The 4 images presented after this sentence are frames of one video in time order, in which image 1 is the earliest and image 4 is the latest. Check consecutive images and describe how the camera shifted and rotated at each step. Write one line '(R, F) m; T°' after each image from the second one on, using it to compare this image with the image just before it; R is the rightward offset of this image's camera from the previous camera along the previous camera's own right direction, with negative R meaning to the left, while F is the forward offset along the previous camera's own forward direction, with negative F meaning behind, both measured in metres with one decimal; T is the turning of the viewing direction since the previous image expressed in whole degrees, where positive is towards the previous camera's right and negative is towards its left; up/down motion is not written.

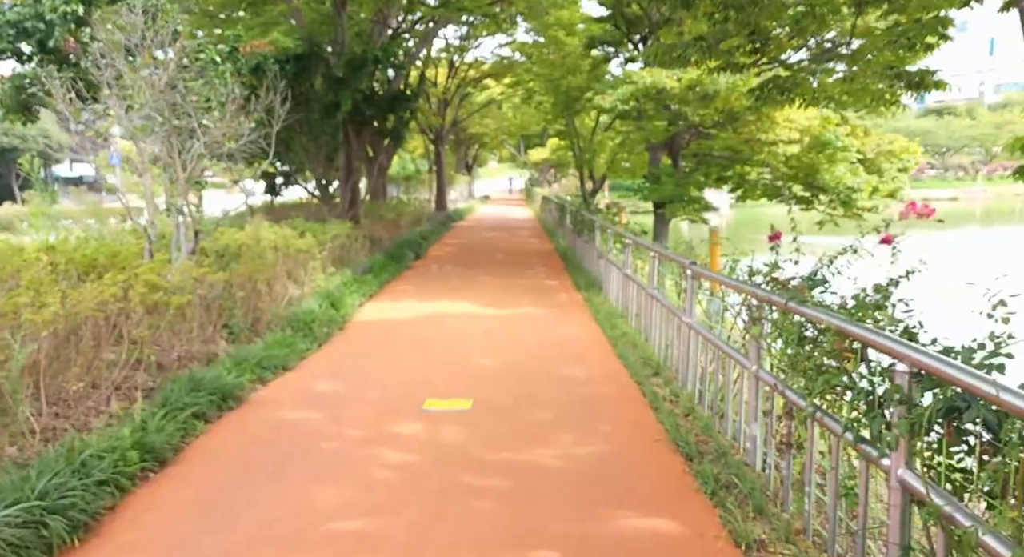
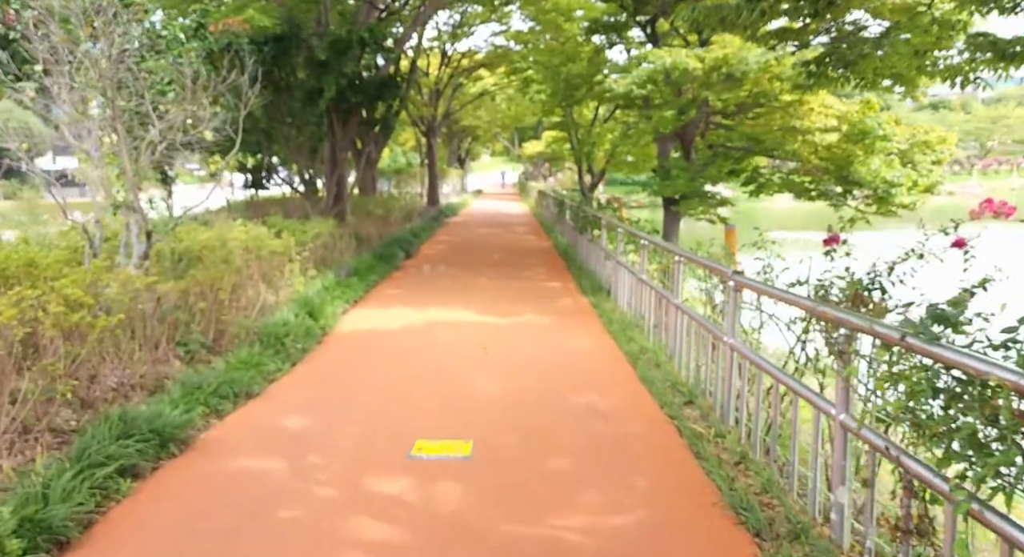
(-0.1, +1.0) m; +1°
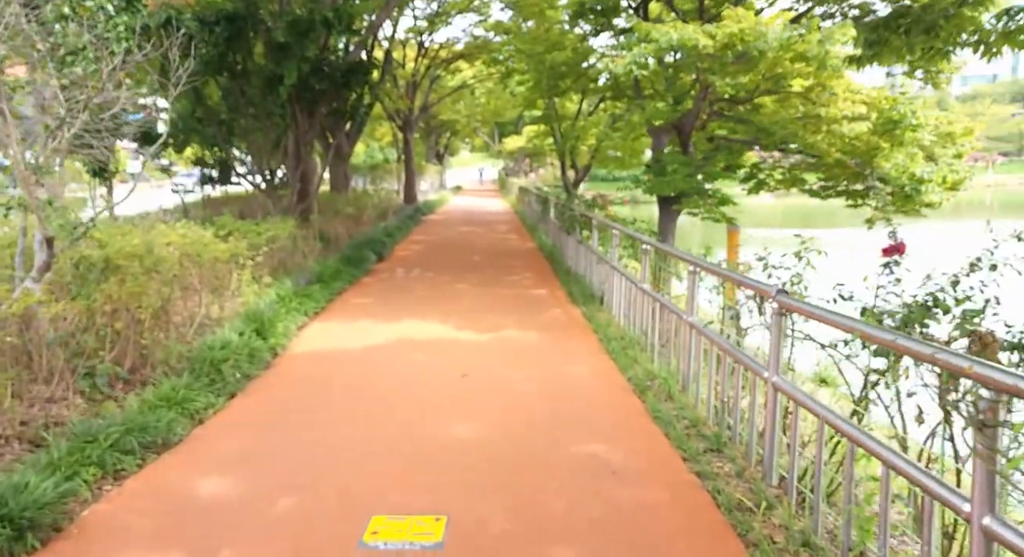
(0.0, +1.0) m; +1°
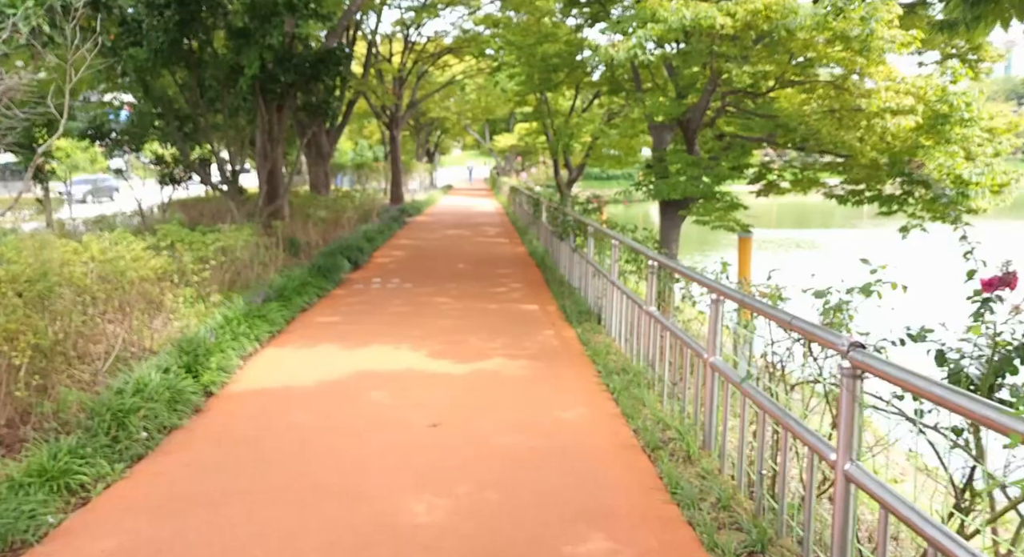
(+0.1, +1.1) m; 0°
